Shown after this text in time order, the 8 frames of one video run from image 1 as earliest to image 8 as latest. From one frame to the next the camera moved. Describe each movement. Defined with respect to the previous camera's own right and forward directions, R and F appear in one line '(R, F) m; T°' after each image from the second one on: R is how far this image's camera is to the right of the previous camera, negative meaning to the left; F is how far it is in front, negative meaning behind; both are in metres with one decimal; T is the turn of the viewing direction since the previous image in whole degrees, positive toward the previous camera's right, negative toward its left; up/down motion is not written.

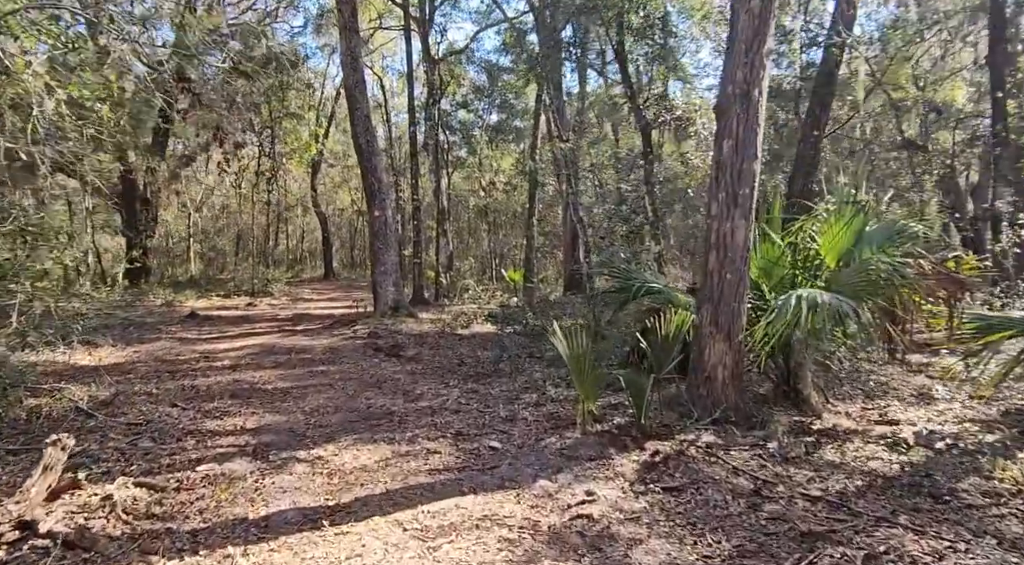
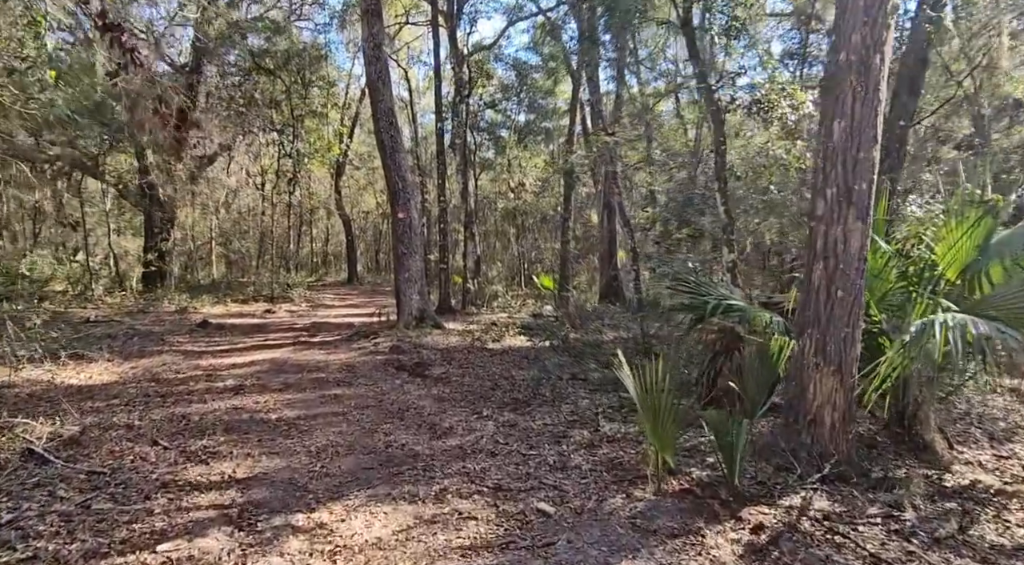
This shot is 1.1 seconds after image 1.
(-0.2, +1.0) m; -2°
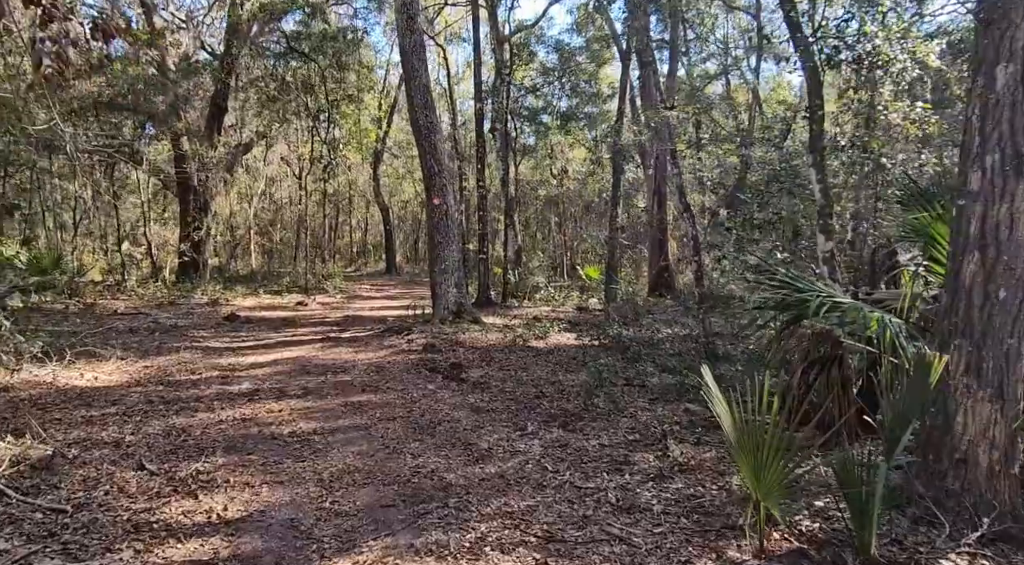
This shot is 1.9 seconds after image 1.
(-0.1, +0.9) m; -3°
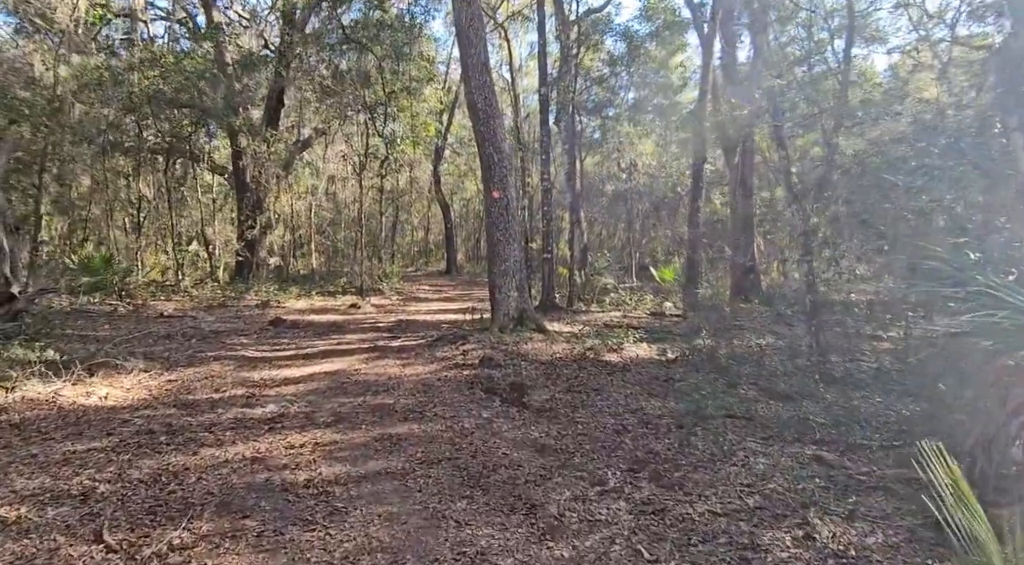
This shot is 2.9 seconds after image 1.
(-0.1, +1.2) m; -5°
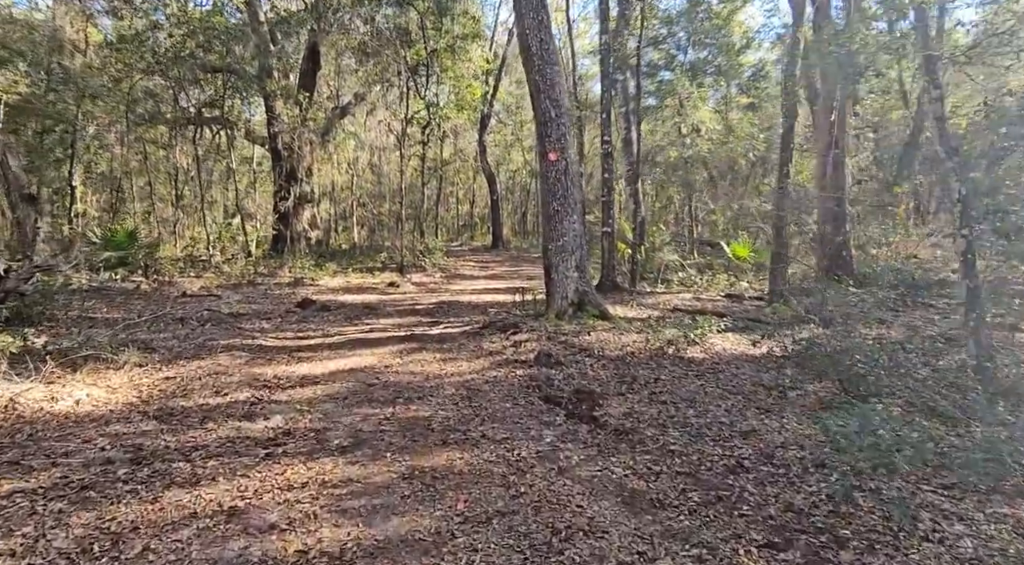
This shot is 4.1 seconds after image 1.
(-0.2, +1.3) m; -4°
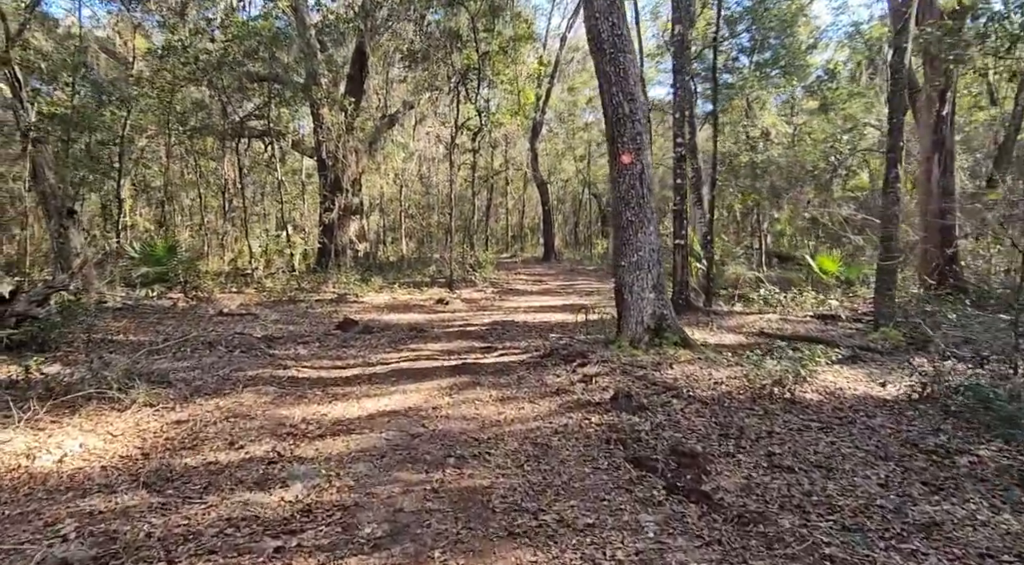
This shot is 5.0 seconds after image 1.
(-0.2, +1.0) m; -4°
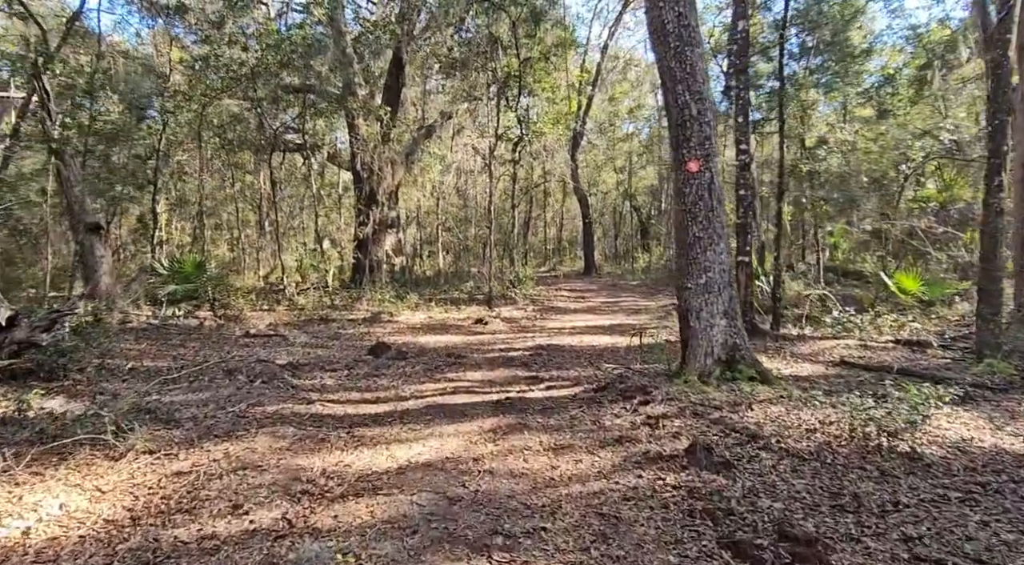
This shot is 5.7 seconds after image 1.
(-0.1, +0.8) m; -3°
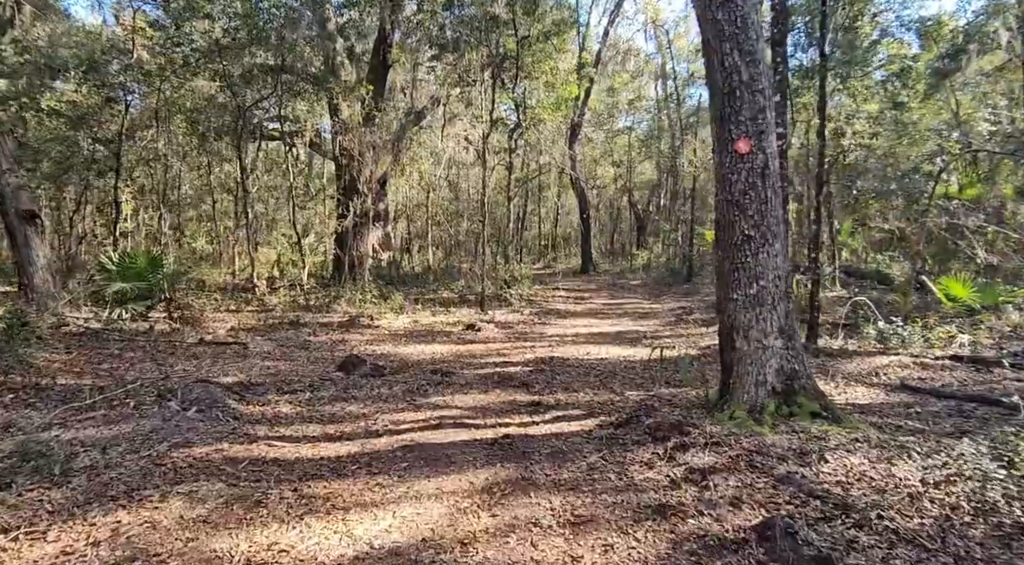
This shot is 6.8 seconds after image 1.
(-0.1, +1.2) m; +1°
